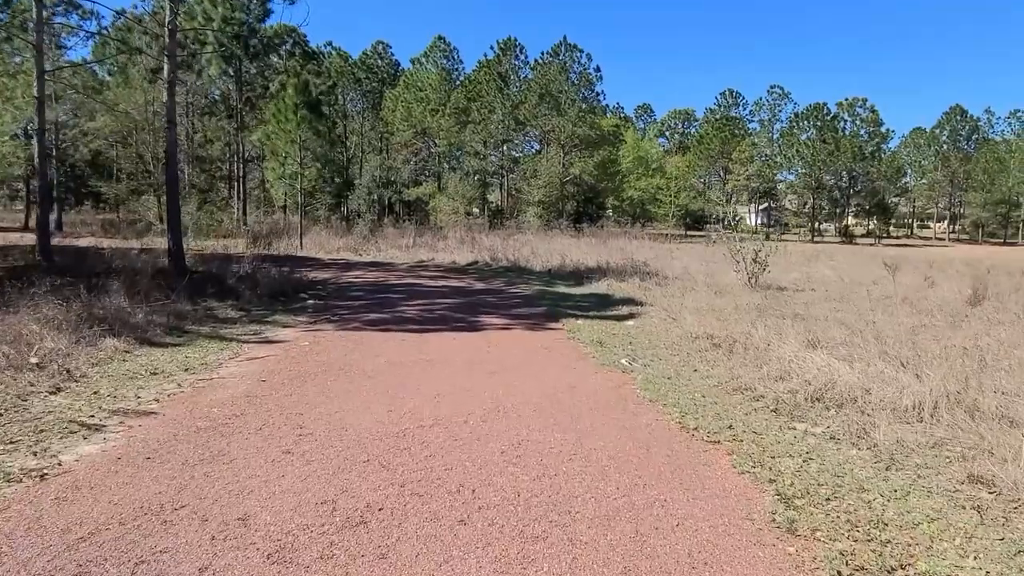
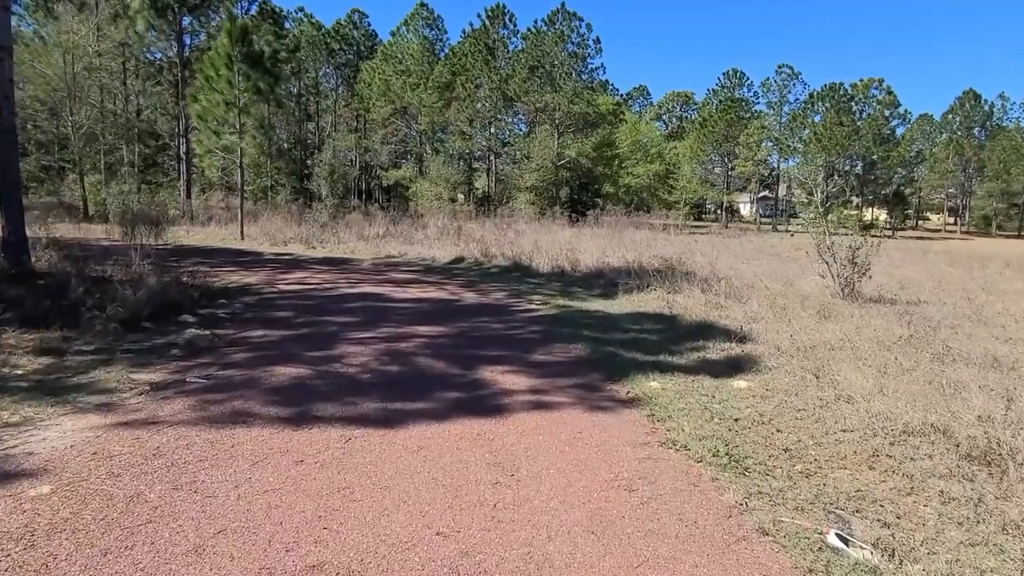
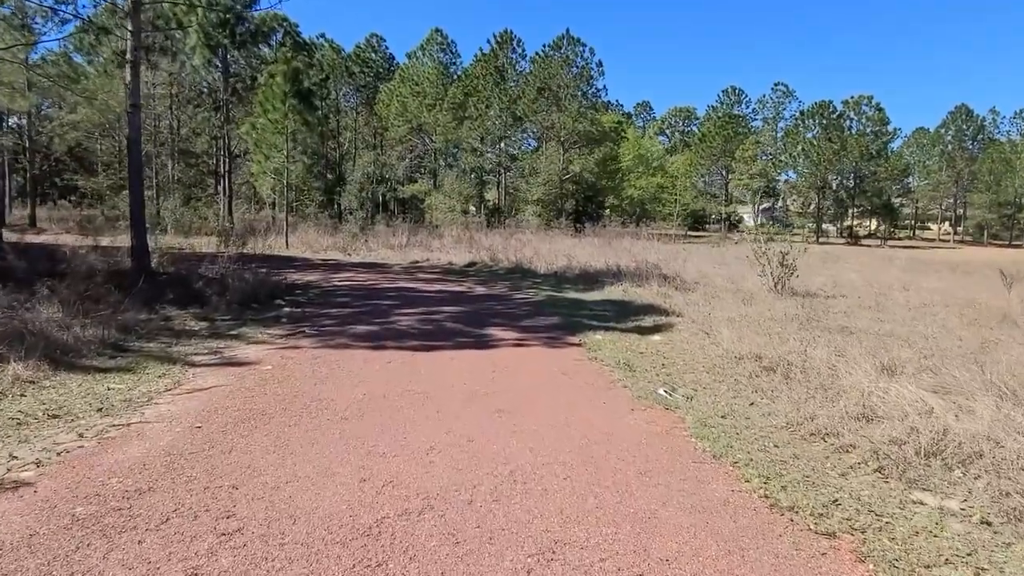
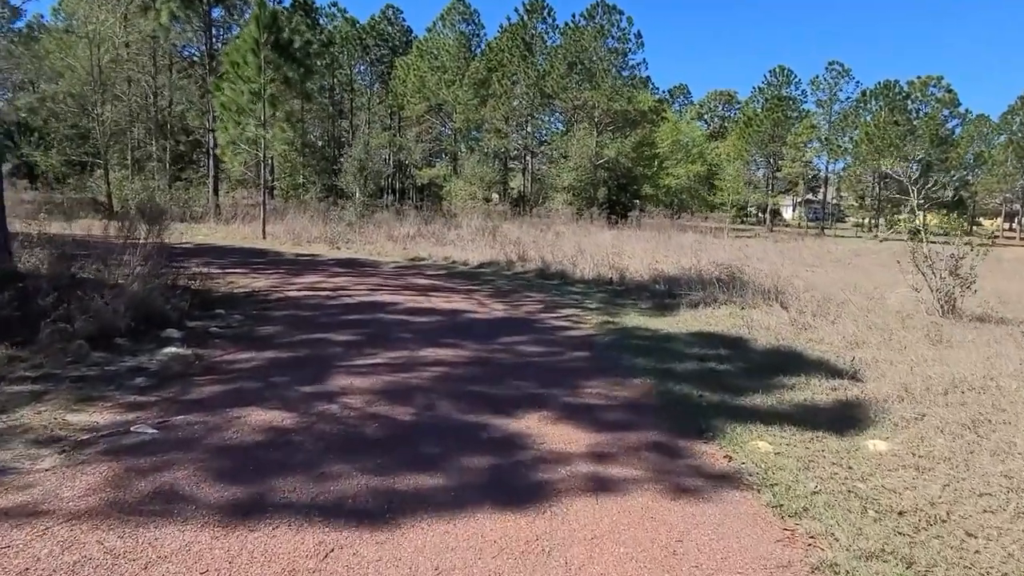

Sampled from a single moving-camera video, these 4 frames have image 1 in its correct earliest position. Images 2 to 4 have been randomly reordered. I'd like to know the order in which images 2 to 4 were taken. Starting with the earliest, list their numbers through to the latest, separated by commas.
3, 2, 4
